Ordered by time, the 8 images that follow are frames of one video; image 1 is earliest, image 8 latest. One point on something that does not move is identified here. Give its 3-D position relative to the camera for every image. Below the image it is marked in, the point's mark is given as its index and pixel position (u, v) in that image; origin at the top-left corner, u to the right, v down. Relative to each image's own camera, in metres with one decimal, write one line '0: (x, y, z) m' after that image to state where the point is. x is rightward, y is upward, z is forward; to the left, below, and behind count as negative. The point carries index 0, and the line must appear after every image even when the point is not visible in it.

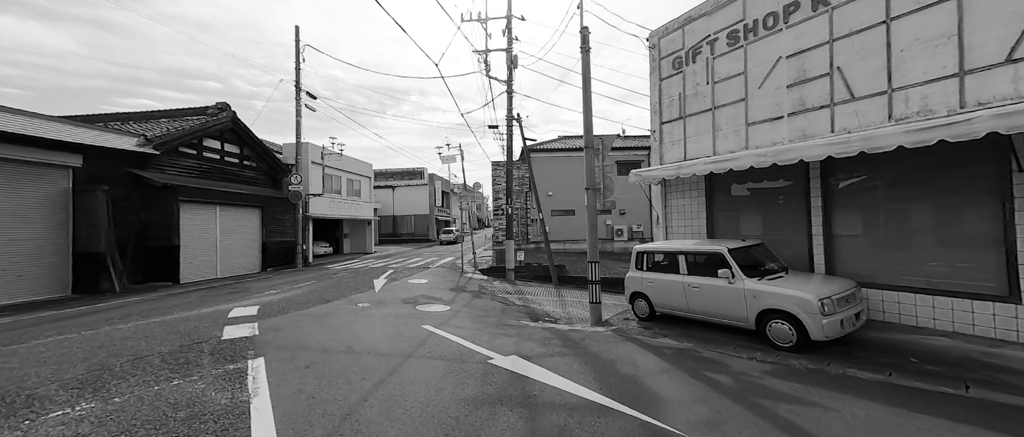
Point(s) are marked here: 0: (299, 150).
0: (-9.8, +3.1, +15.8) m
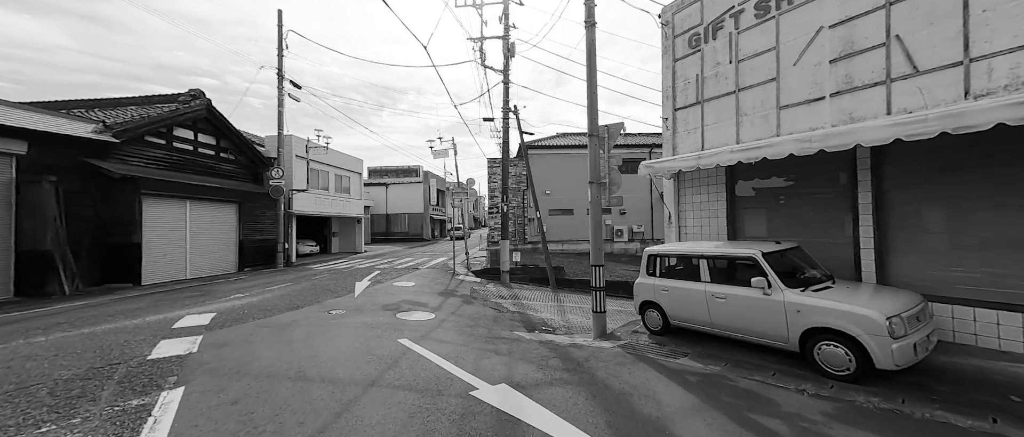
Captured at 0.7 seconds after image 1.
0: (-9.9, +3.3, +14.9) m
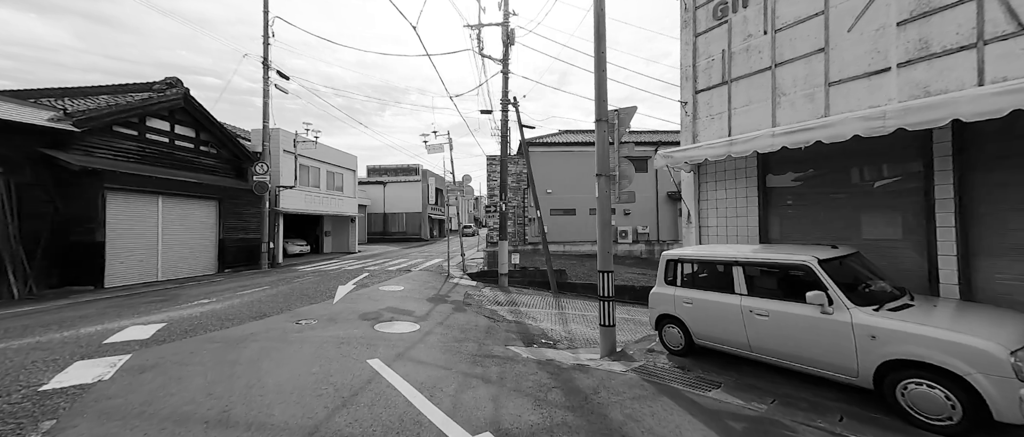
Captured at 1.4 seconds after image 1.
0: (-10.0, +3.4, +14.0) m
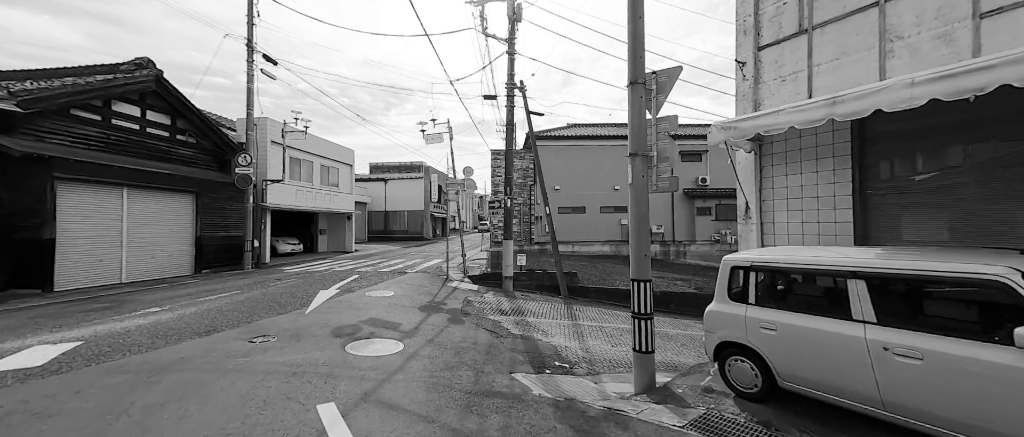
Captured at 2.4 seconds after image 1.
0: (-9.7, +3.5, +12.9) m
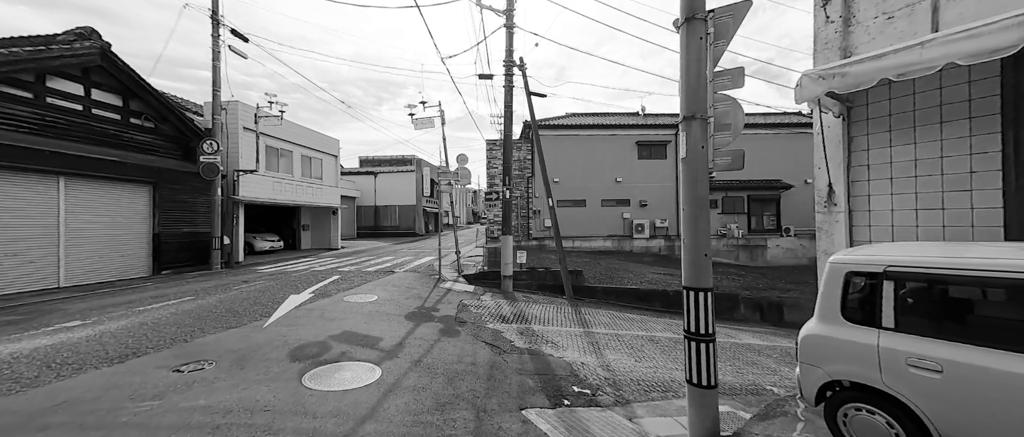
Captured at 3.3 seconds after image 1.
0: (-9.8, +3.7, +11.6) m
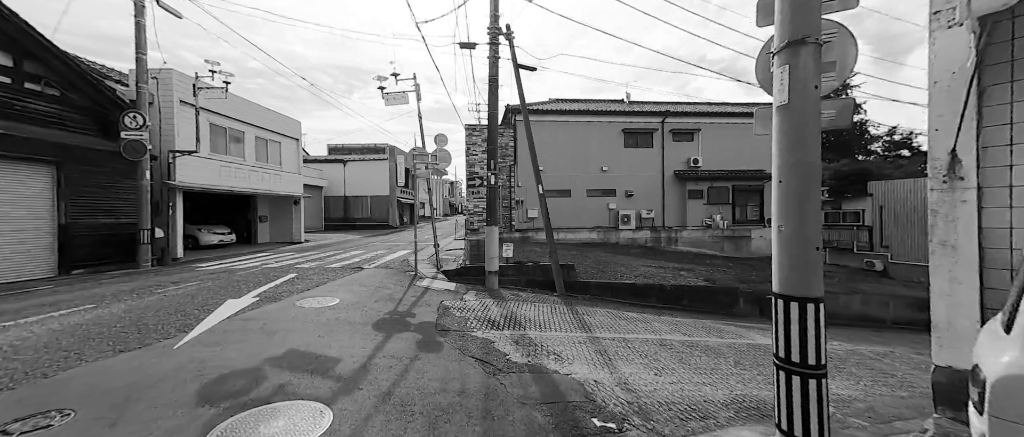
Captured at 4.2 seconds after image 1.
0: (-10.2, +4.0, +9.7) m
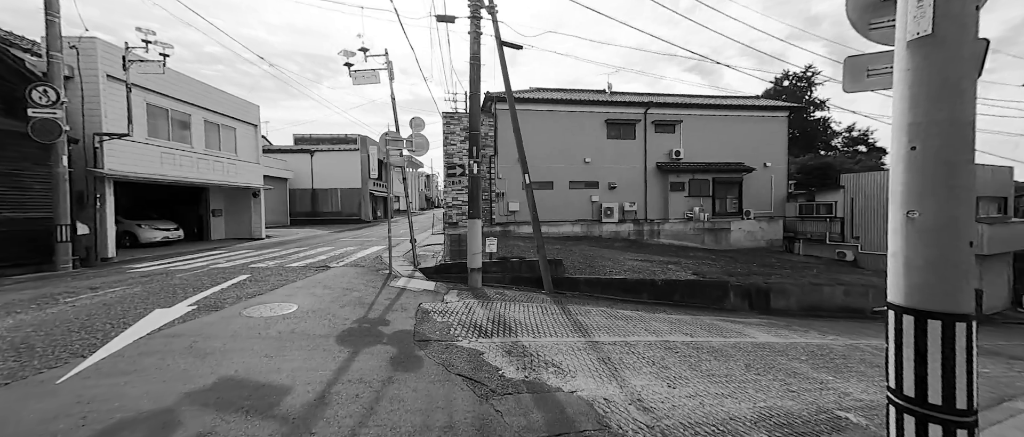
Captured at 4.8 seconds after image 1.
0: (-10.6, +4.1, +8.1) m
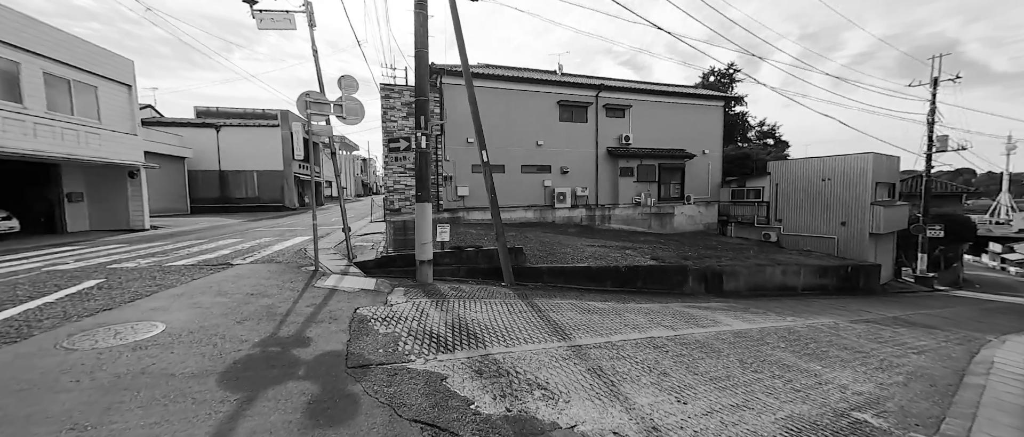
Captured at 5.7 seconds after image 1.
0: (-11.4, +4.4, +5.1) m
